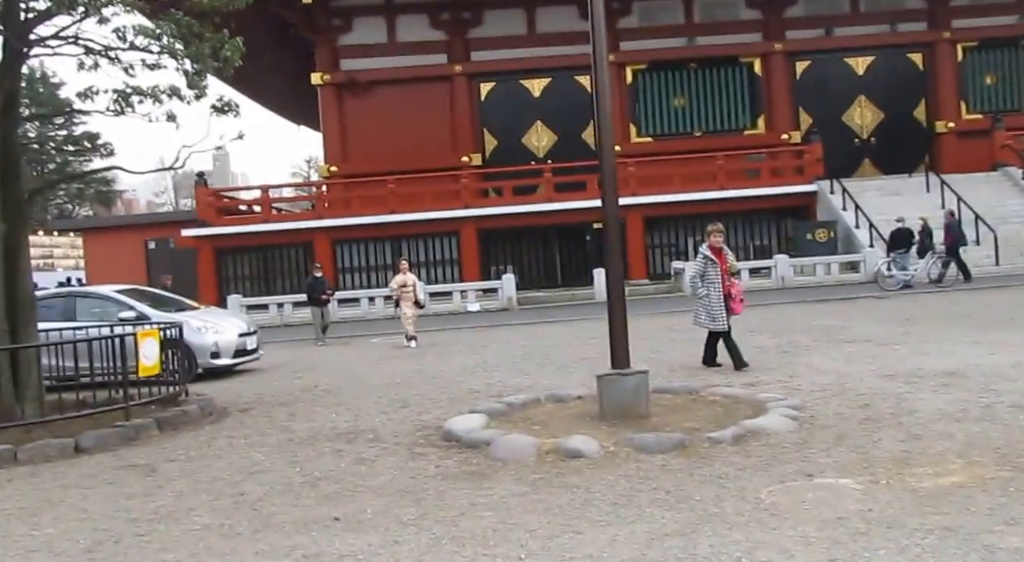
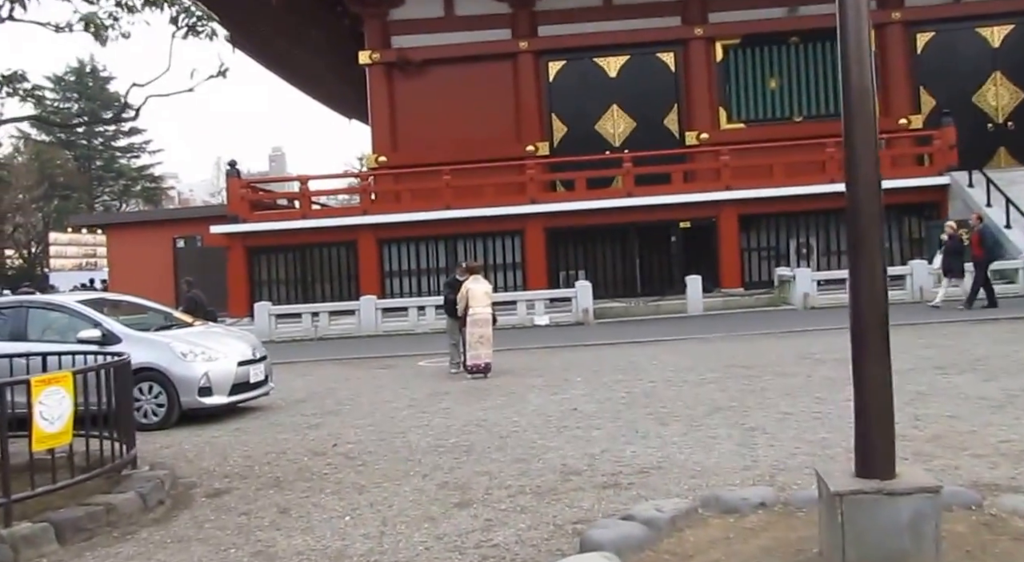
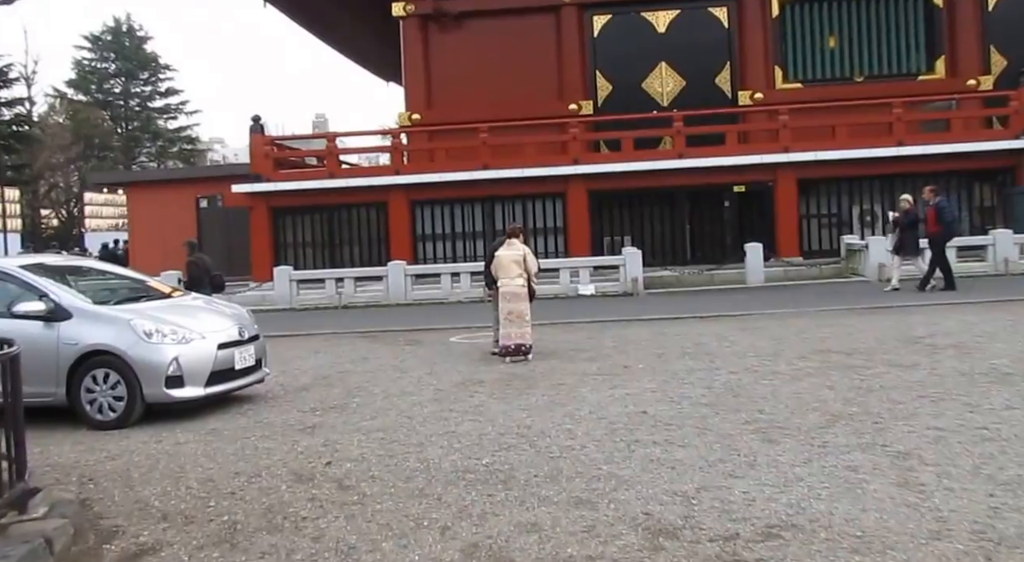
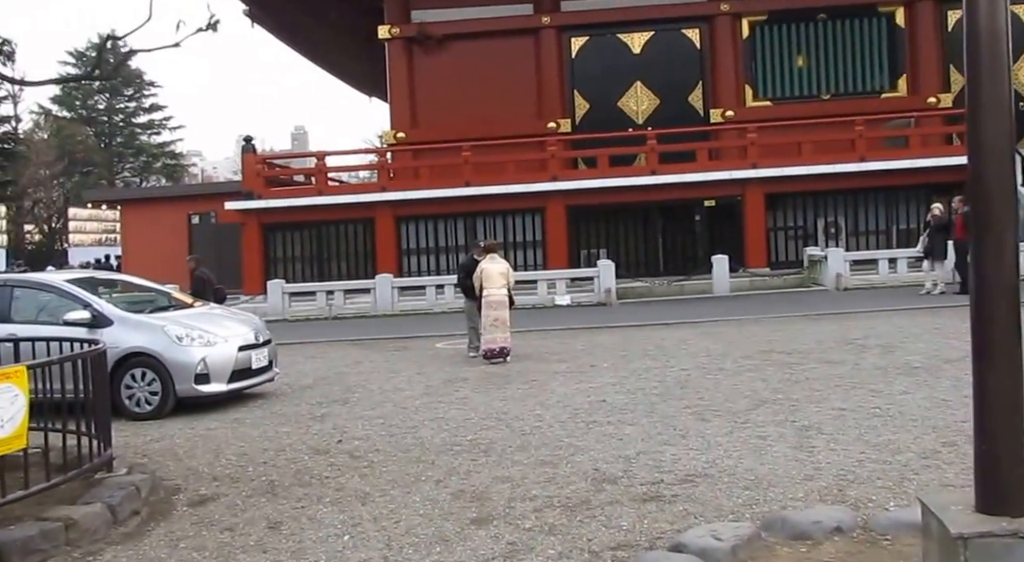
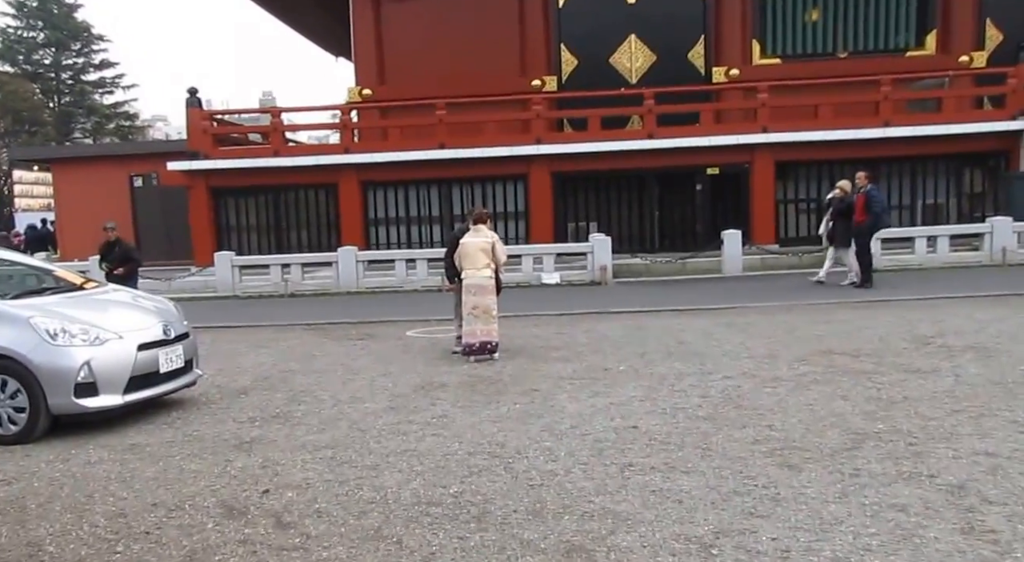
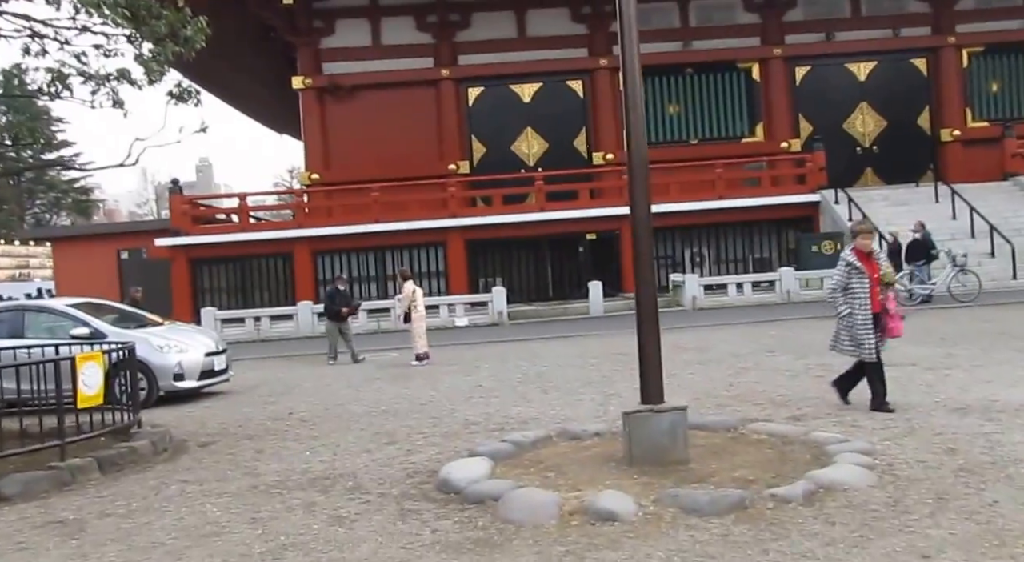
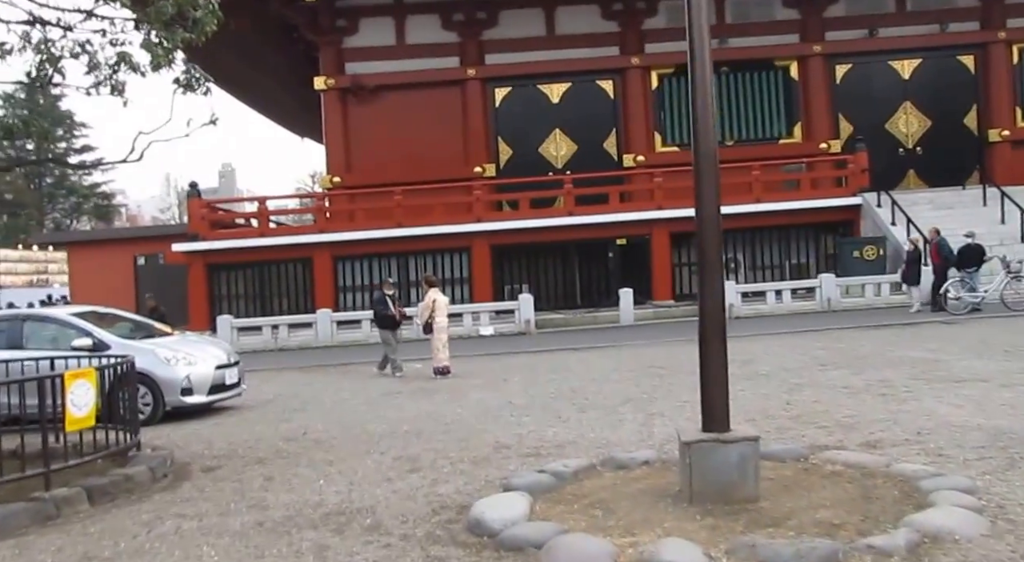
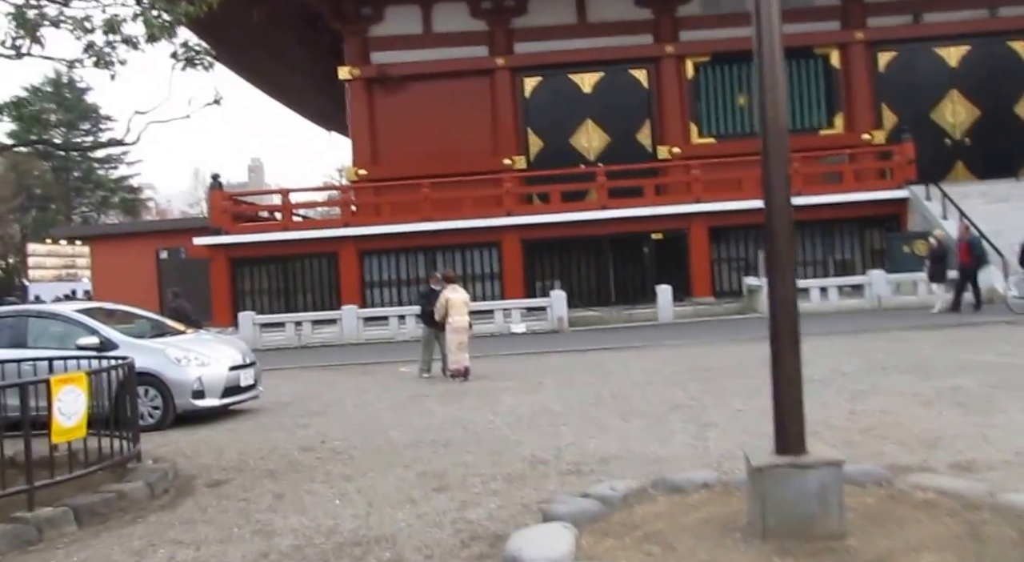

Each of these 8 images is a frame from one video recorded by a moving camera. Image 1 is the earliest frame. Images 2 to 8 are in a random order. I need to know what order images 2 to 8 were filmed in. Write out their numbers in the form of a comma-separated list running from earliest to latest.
6, 7, 8, 2, 4, 3, 5
